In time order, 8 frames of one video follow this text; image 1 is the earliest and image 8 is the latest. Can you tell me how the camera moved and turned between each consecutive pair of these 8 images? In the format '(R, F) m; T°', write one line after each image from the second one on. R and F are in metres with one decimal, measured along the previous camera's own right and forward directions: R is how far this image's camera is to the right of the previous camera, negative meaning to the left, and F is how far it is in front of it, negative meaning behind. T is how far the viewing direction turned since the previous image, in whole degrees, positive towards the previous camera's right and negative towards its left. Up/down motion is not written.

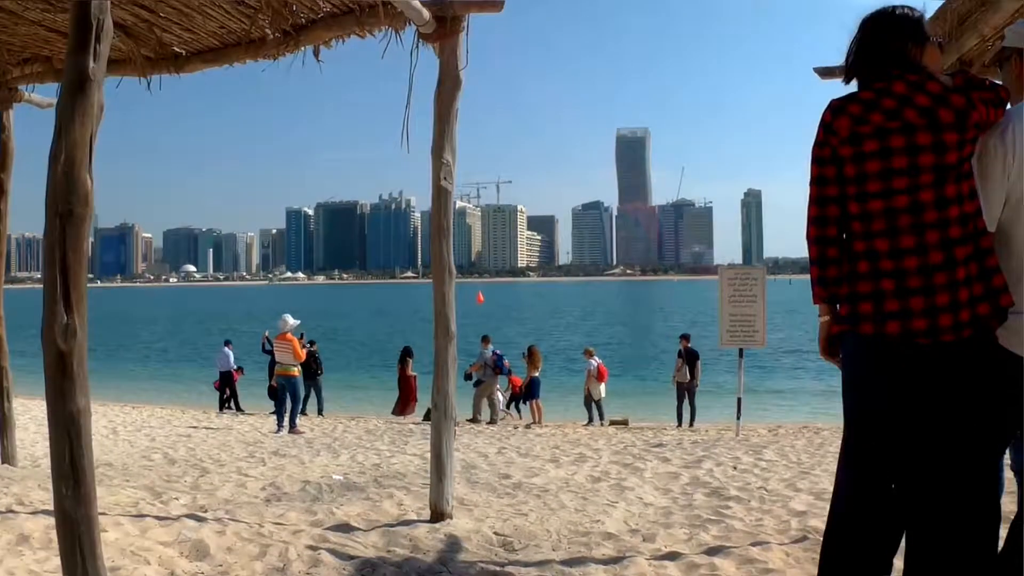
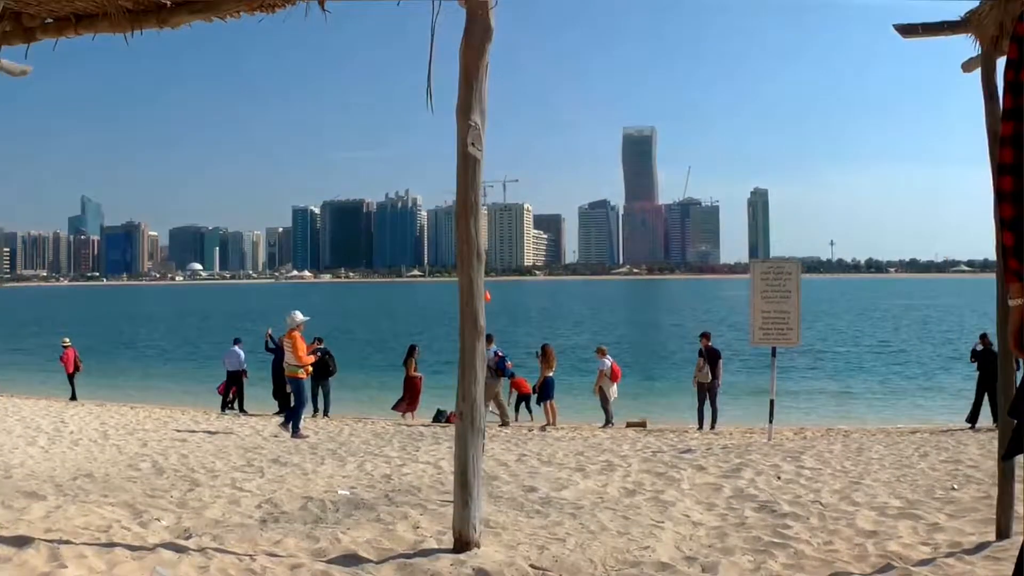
(-0.2, +0.8) m; 0°
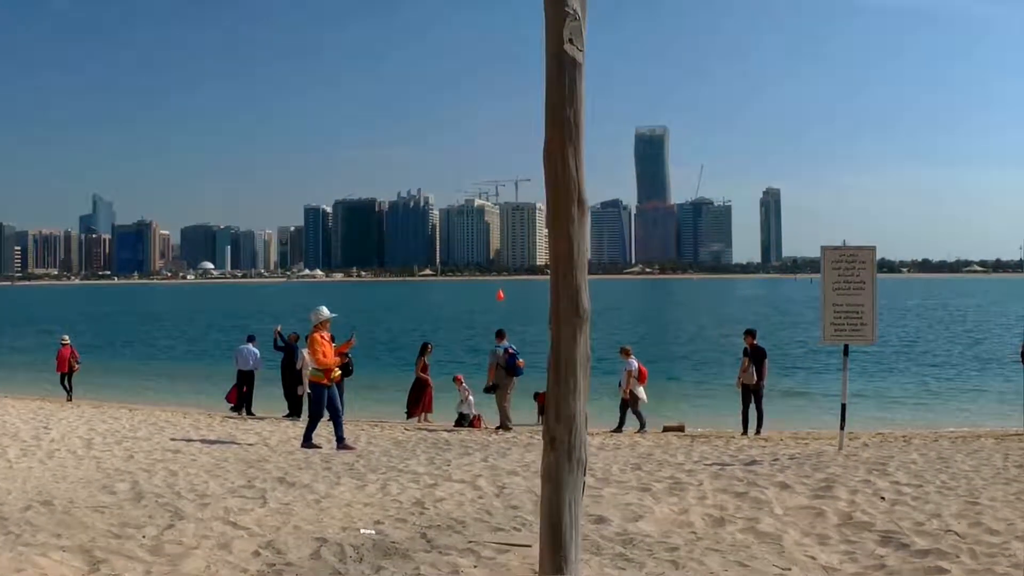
(-0.3, +1.4) m; -1°
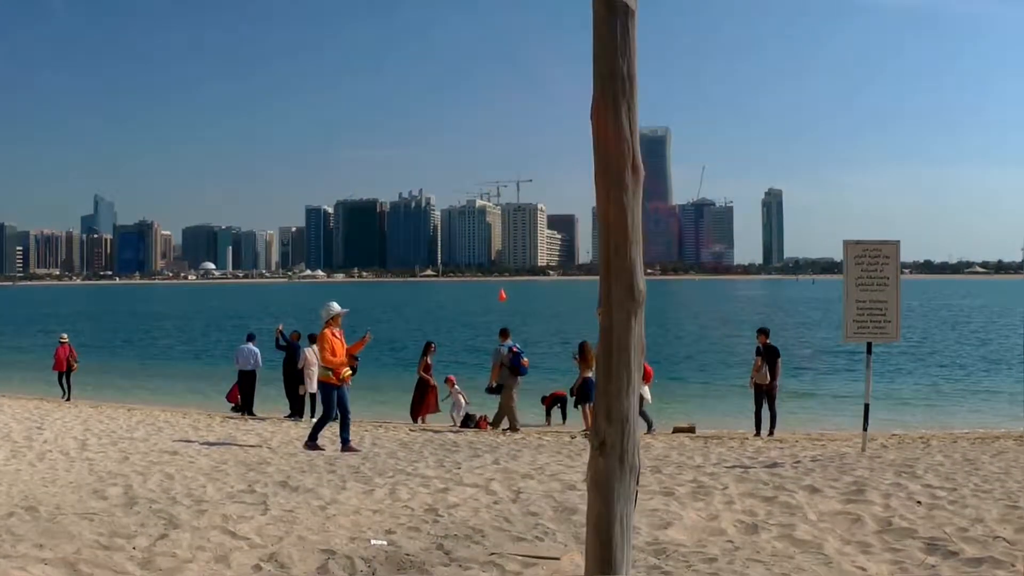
(-0.1, +0.4) m; 0°
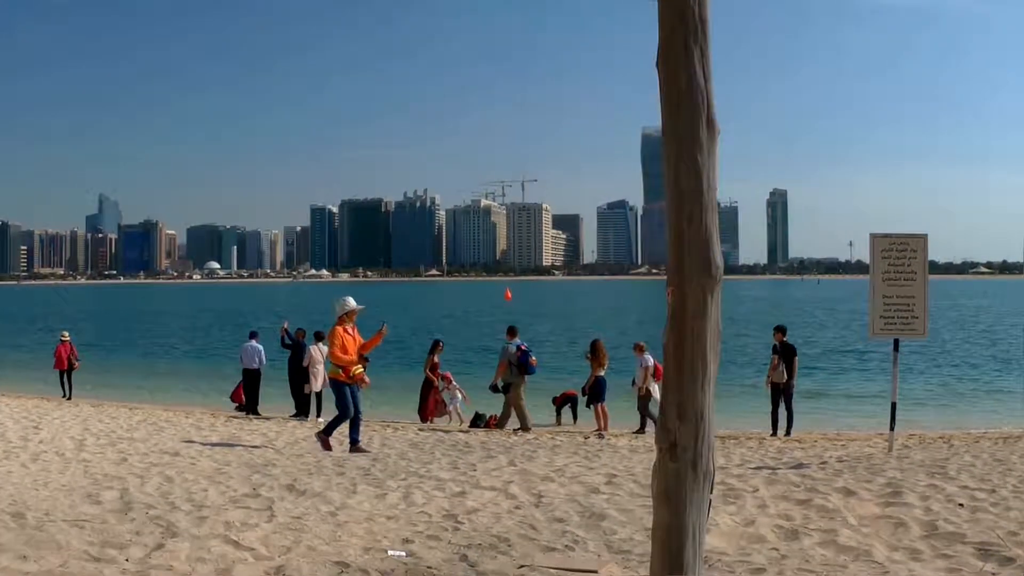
(-0.1, +0.4) m; 0°
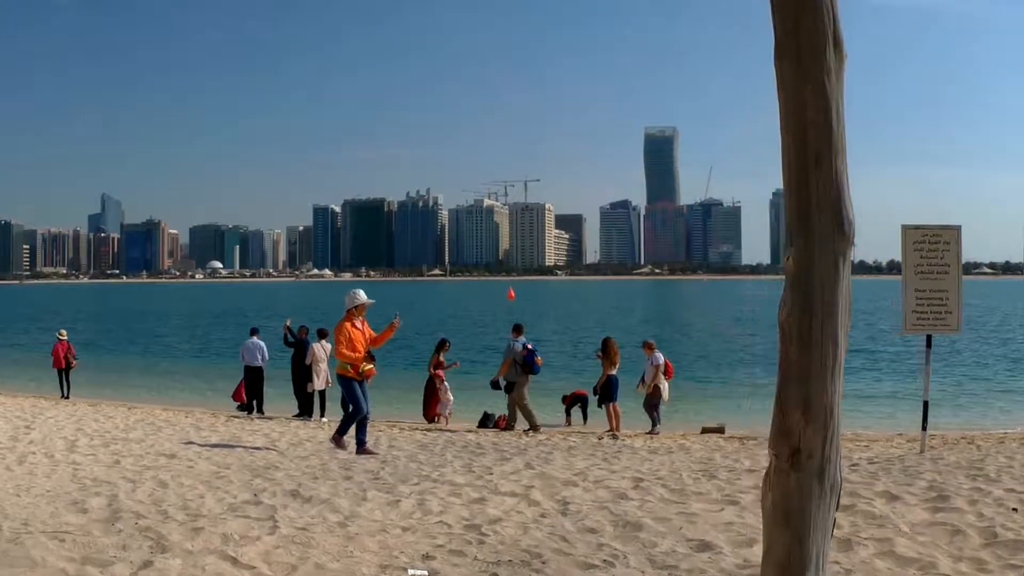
(-0.1, +0.5) m; 0°
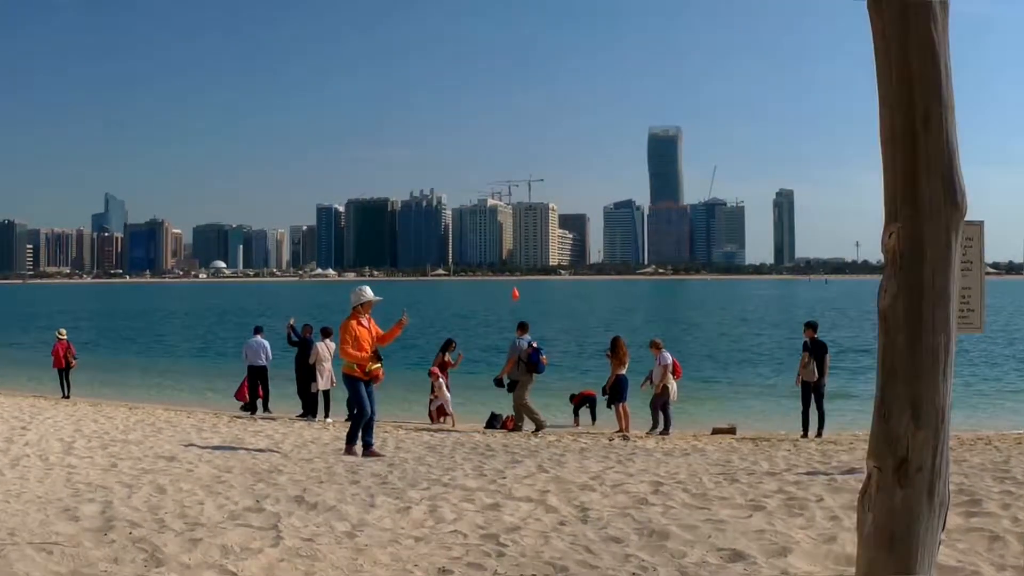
(-0.1, +0.3) m; 0°
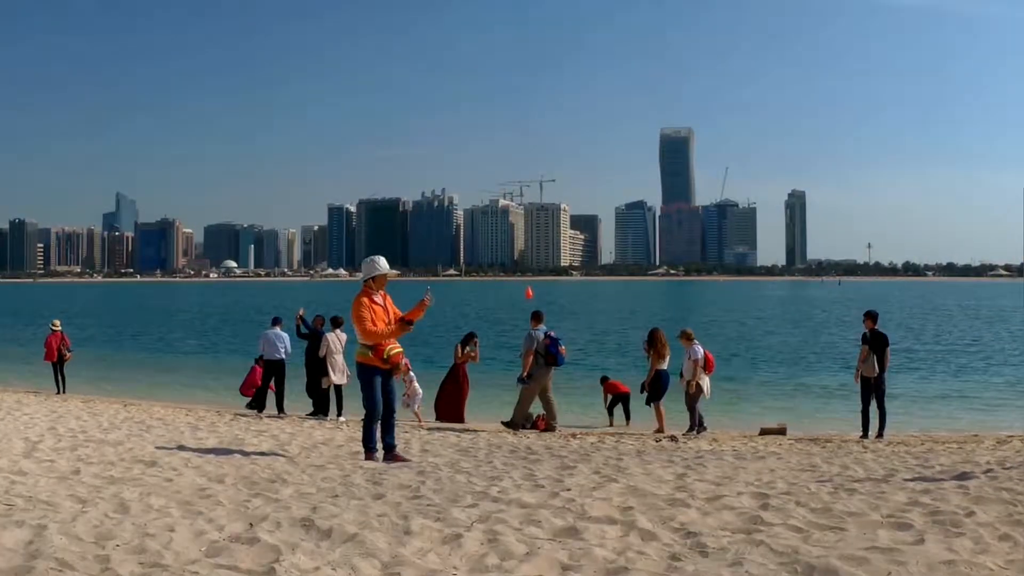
(-0.3, +1.4) m; -1°
